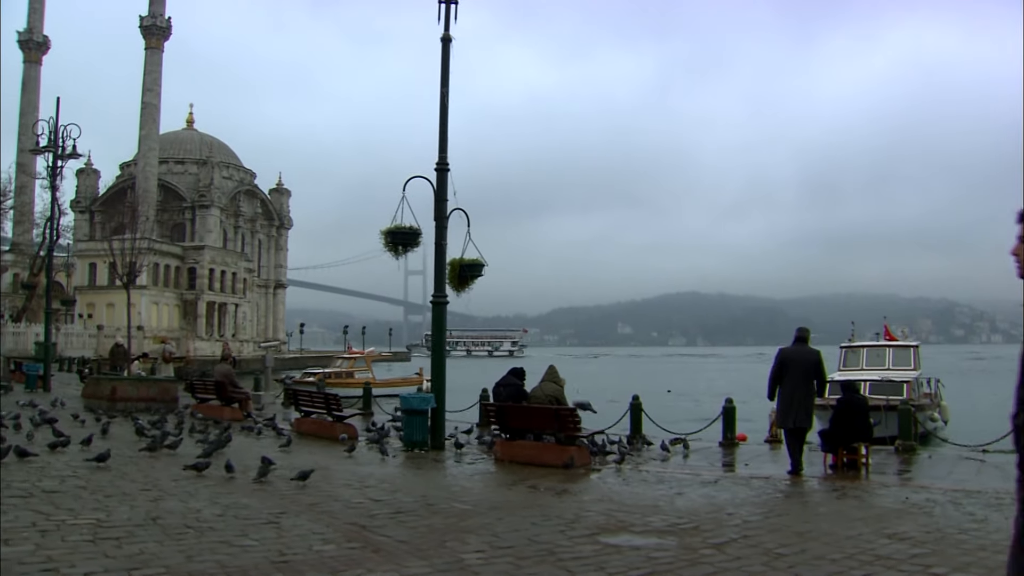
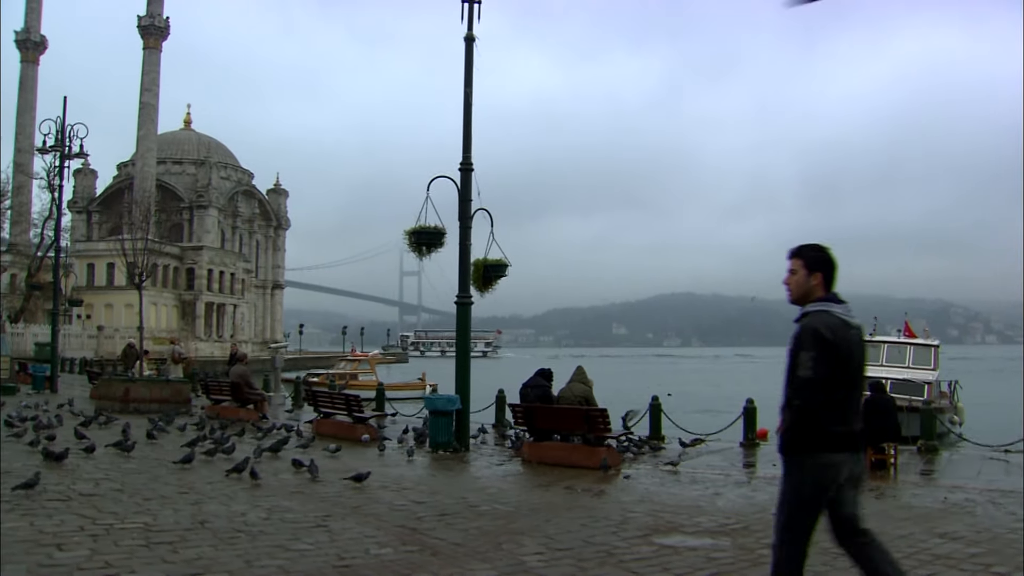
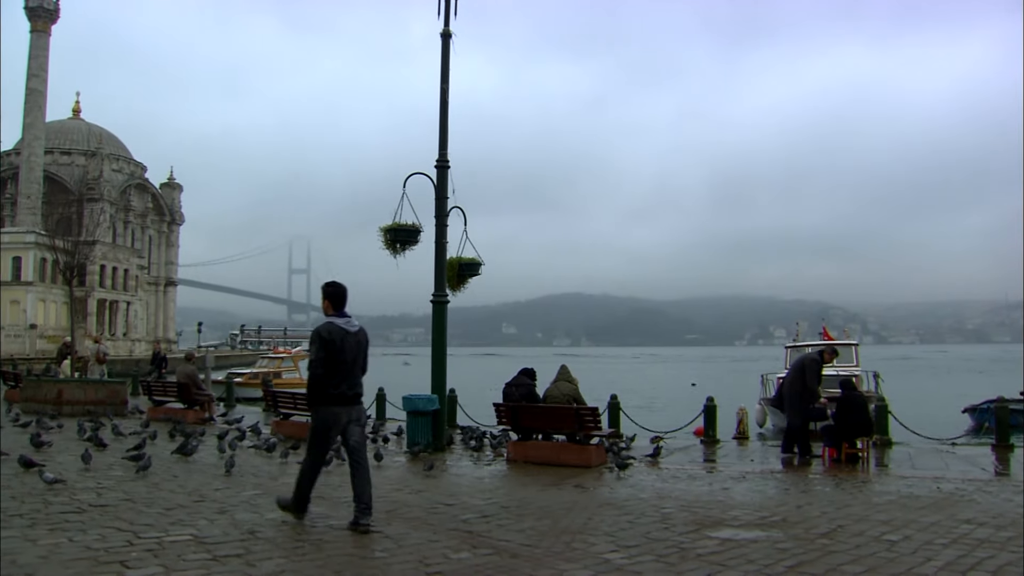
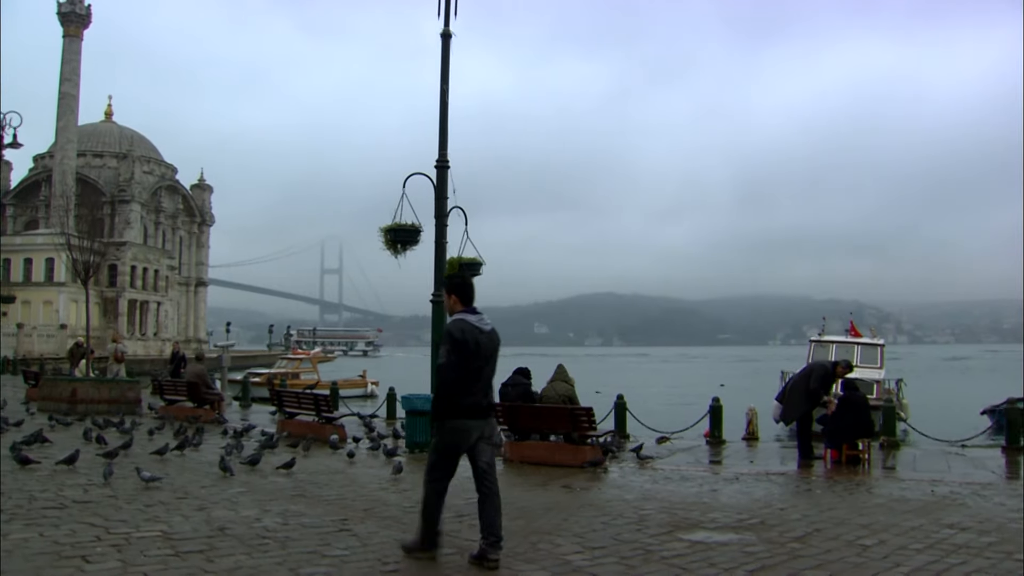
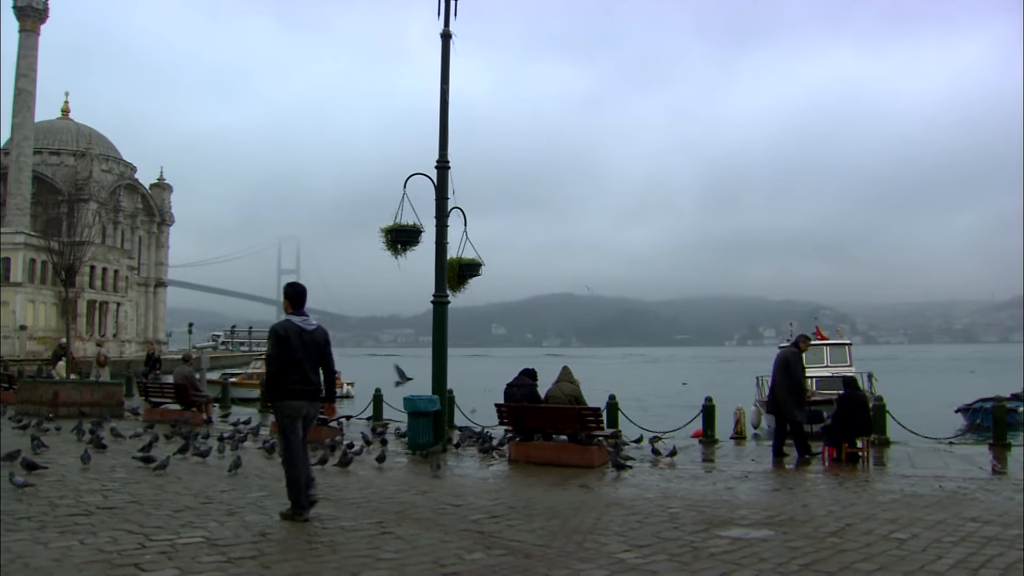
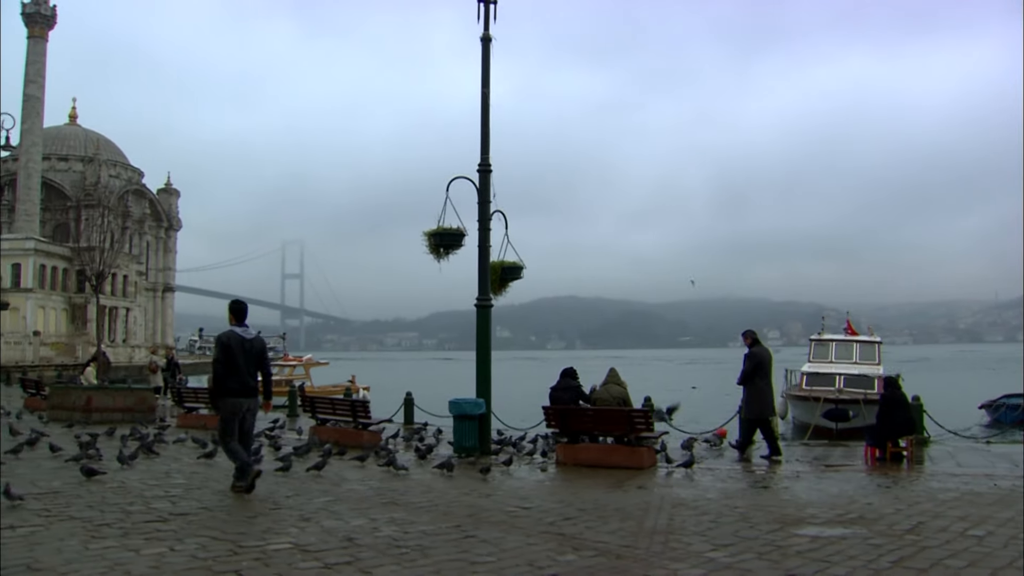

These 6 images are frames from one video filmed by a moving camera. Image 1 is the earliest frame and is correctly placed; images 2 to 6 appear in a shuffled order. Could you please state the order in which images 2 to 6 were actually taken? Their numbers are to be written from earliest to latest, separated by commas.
2, 4, 3, 5, 6
